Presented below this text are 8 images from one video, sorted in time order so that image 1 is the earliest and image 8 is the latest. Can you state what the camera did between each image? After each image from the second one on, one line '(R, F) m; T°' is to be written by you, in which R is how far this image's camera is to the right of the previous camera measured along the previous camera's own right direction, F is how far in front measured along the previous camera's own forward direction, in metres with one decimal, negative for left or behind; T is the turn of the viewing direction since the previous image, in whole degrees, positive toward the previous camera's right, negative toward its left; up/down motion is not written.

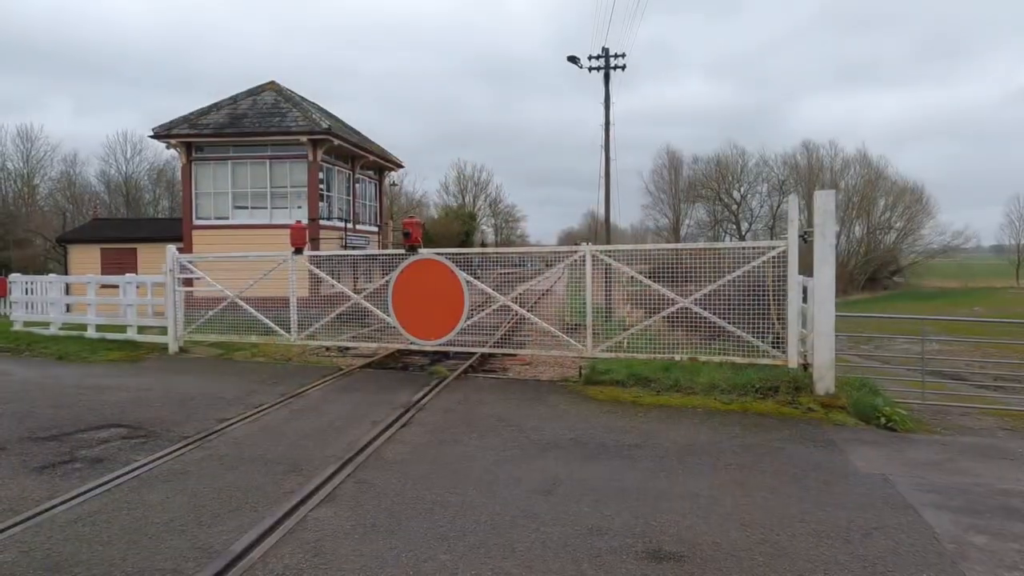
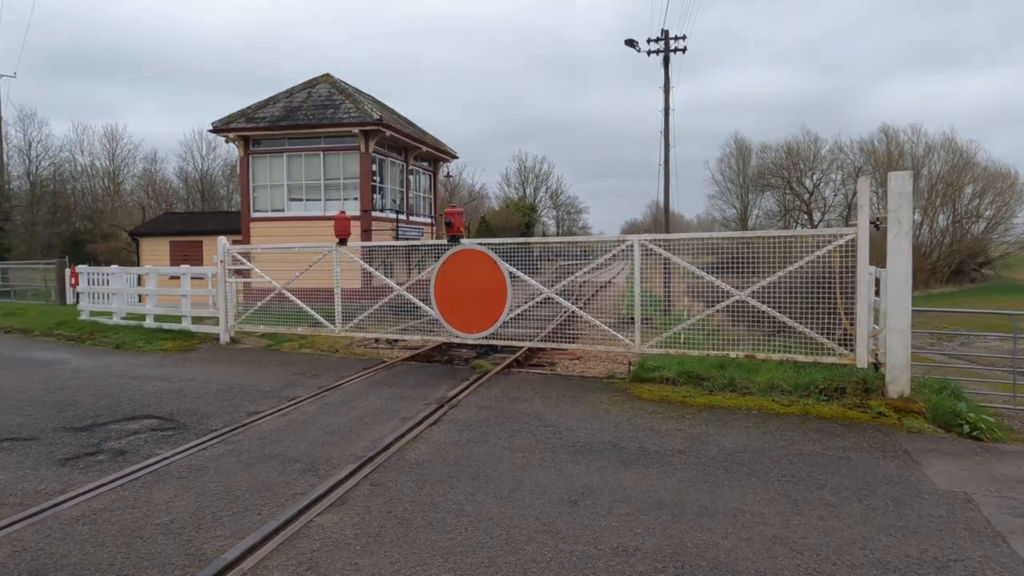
(+0.2, +0.4) m; -5°
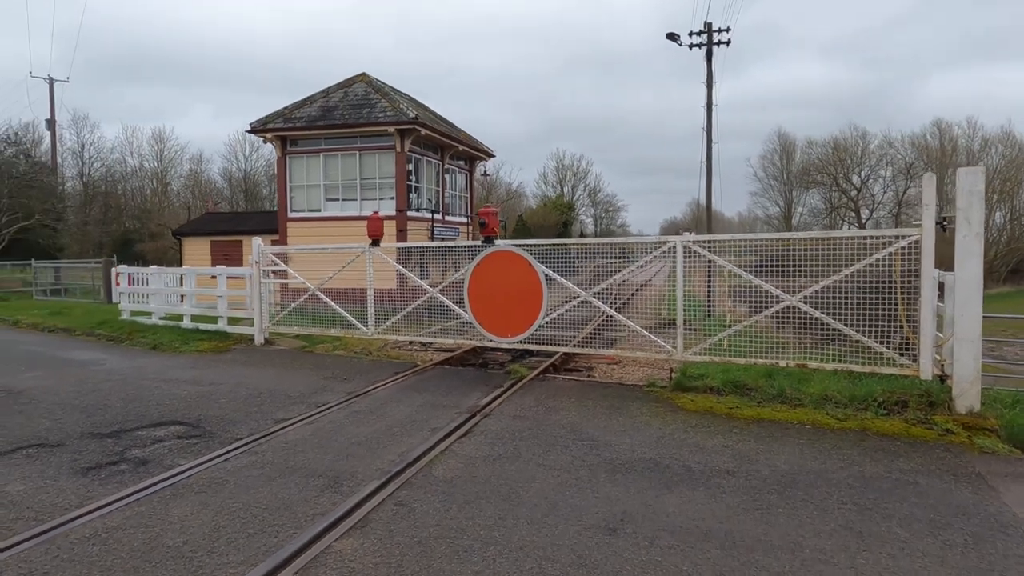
(0.0, +0.3) m; -3°
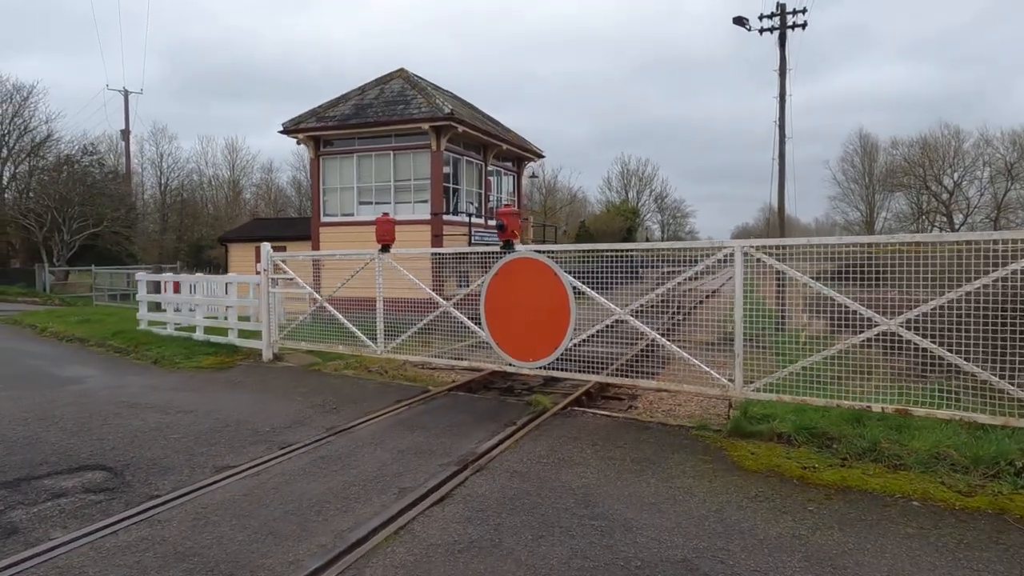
(+0.5, +1.4) m; -6°
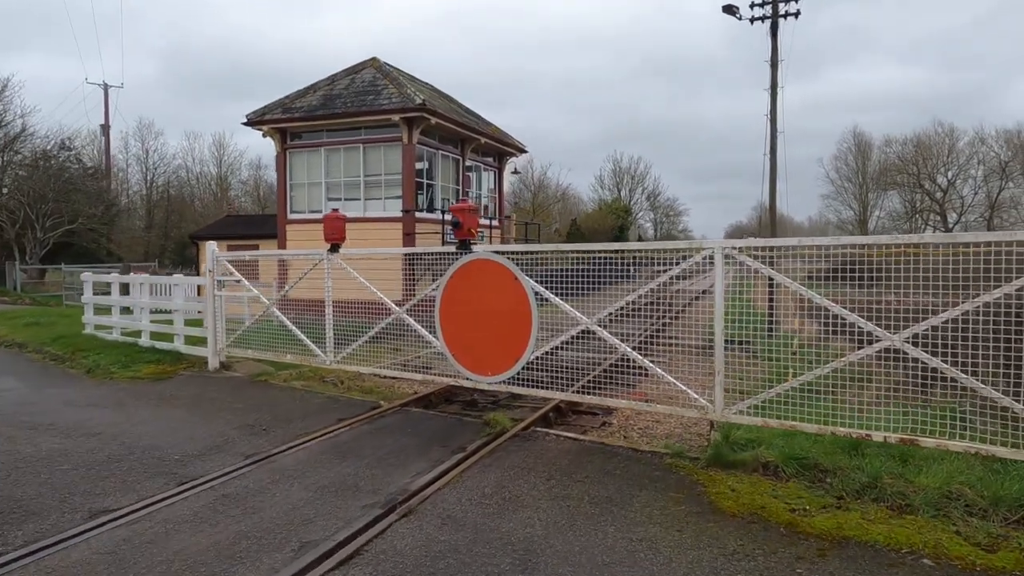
(+0.4, +0.8) m; 0°
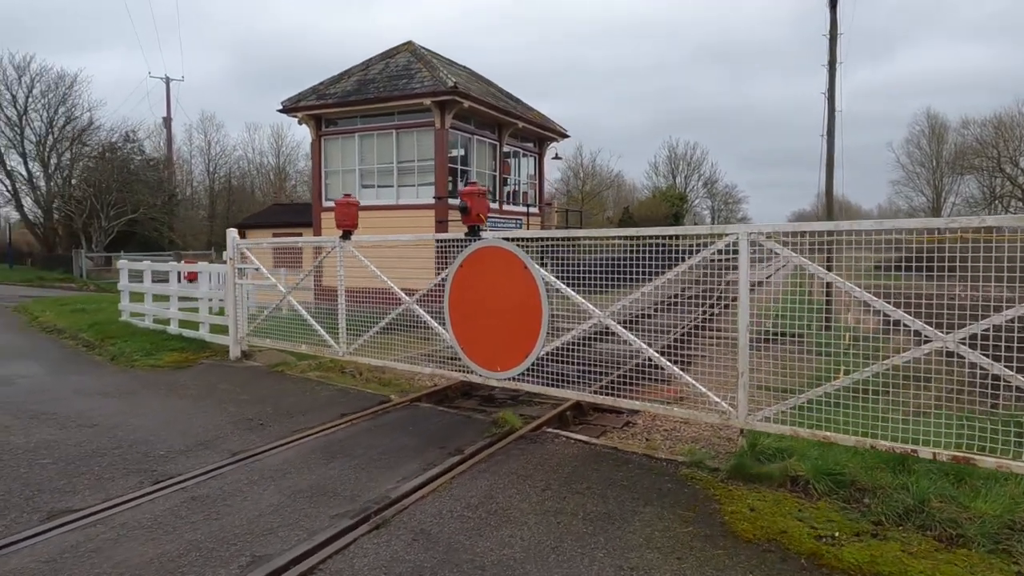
(+0.4, +0.5) m; -5°
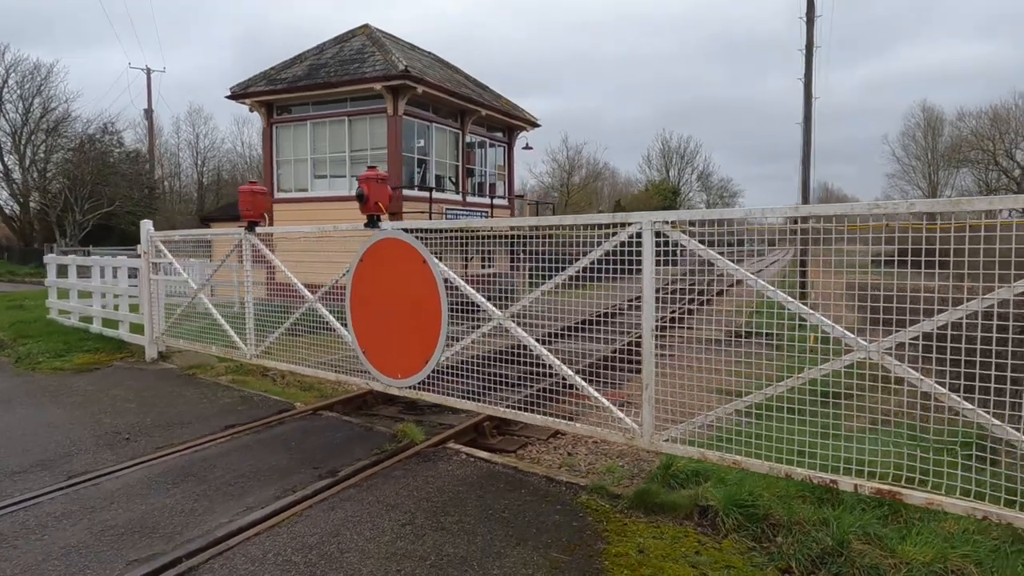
(+0.8, +0.7) m; 0°
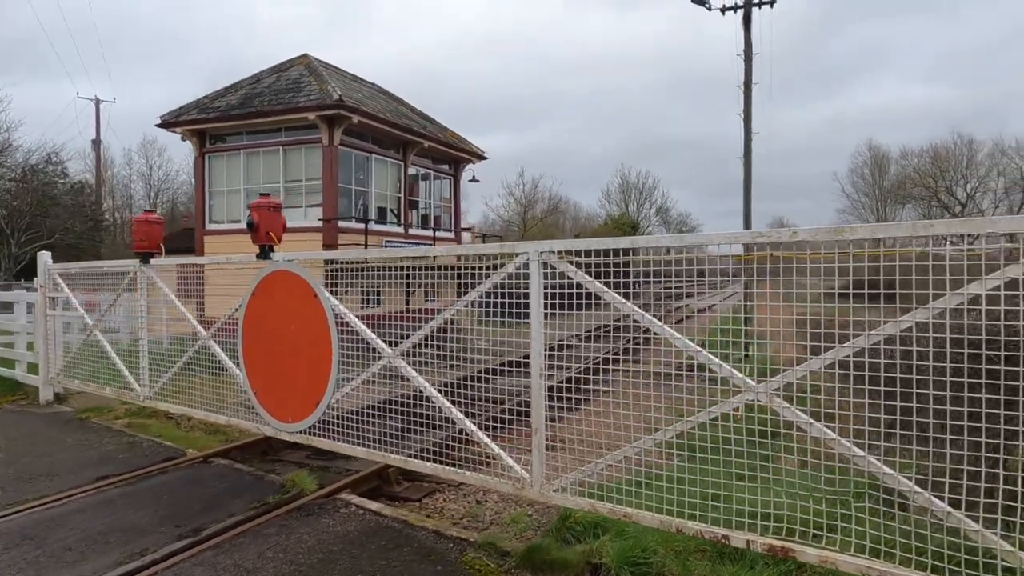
(+0.5, +0.3) m; +3°
